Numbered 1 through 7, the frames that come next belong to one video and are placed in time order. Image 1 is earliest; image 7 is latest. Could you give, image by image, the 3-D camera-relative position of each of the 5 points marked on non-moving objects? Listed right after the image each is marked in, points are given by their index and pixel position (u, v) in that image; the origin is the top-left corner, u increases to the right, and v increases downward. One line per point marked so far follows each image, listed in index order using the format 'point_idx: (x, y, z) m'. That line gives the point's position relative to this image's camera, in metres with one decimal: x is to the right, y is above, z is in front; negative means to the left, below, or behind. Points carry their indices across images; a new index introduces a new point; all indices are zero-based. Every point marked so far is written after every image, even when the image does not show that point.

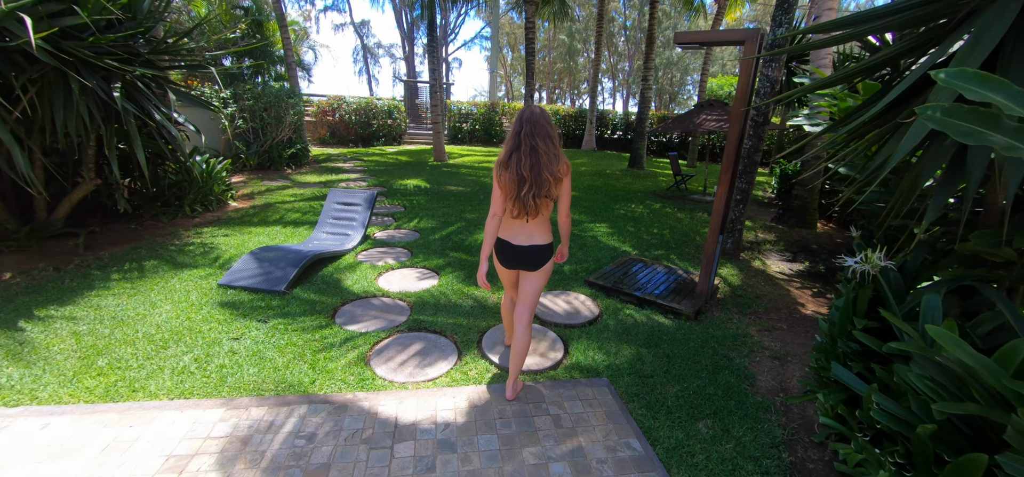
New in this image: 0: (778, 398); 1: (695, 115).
0: (+1.5, -0.9, +2.2) m
1: (+3.6, +2.4, +7.6) m
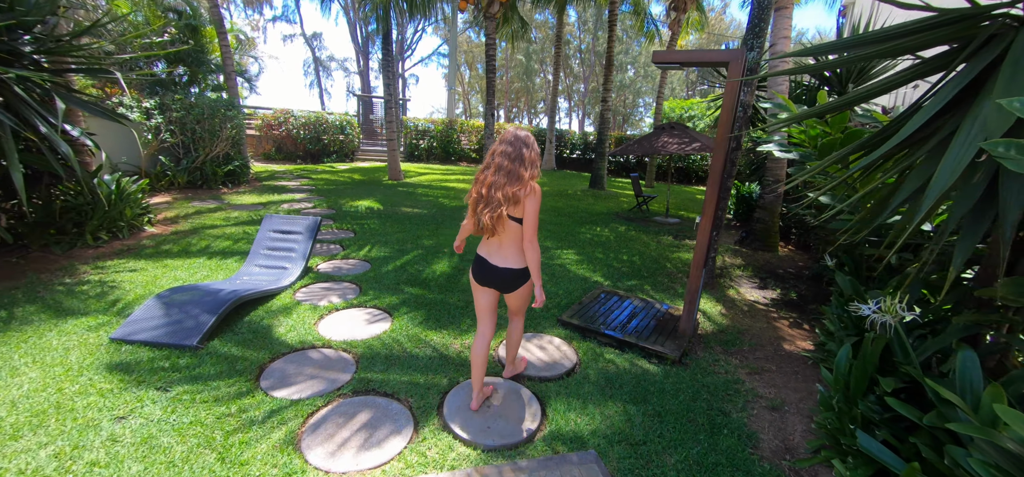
0: (+1.4, -1.1, +1.9) m
1: (+2.8, +2.0, +7.6) m
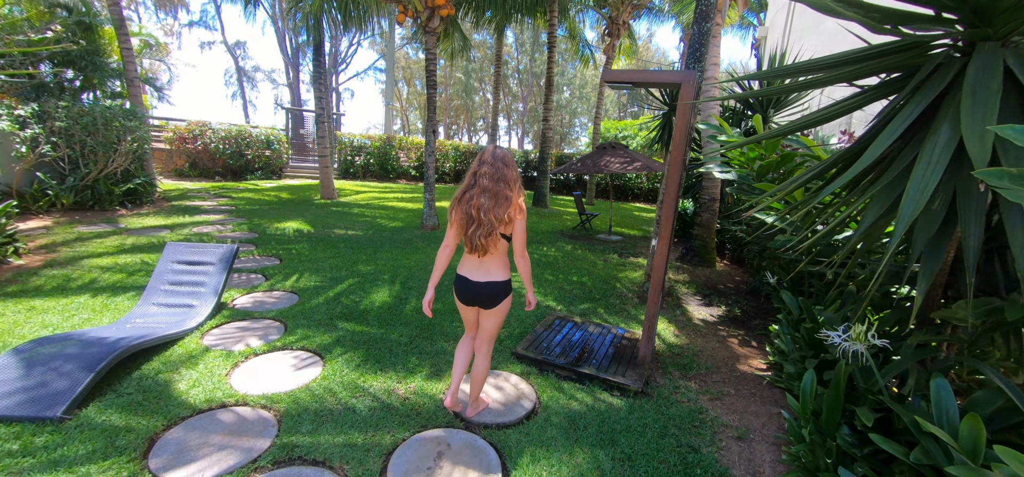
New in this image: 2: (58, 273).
0: (+1.2, -1.2, +1.8) m
1: (+1.7, +1.7, +7.8) m
2: (-5.3, -0.4, +4.5) m
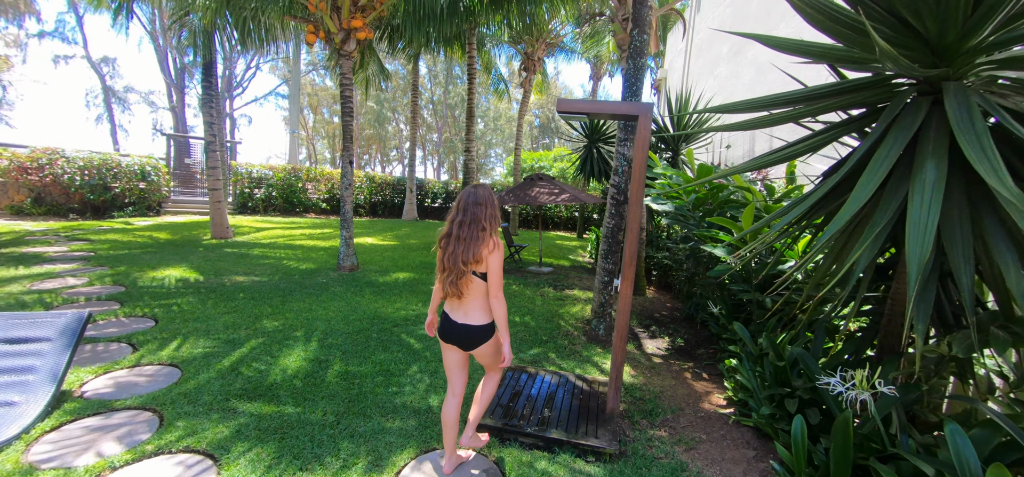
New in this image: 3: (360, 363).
0: (+1.1, -1.4, +1.6) m
1: (+0.3, +1.0, +7.8) m
2: (-5.8, -1.0, +3.0) m
3: (-1.3, -1.0, +3.2) m
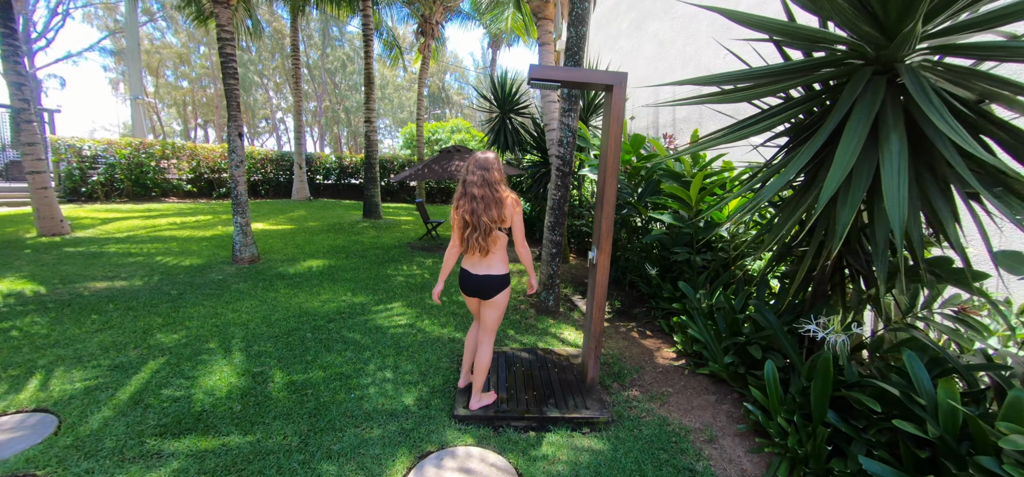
0: (+1.2, -1.3, +1.9) m
1: (-1.2, +1.5, +7.5) m
2: (-5.9, -1.3, +1.5) m
3: (-1.5, -0.9, +2.7) m
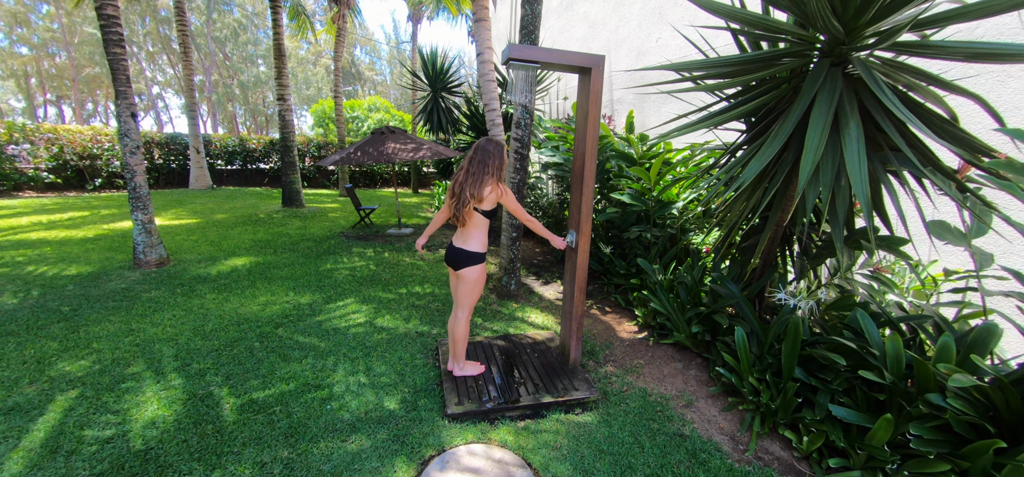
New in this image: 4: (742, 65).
0: (+1.2, -1.2, +2.1) m
1: (-2.2, +1.7, +7.0) m
2: (-5.7, -1.6, +0.5) m
3: (-1.6, -0.9, +2.4) m
4: (+1.2, +0.9, +2.0) m
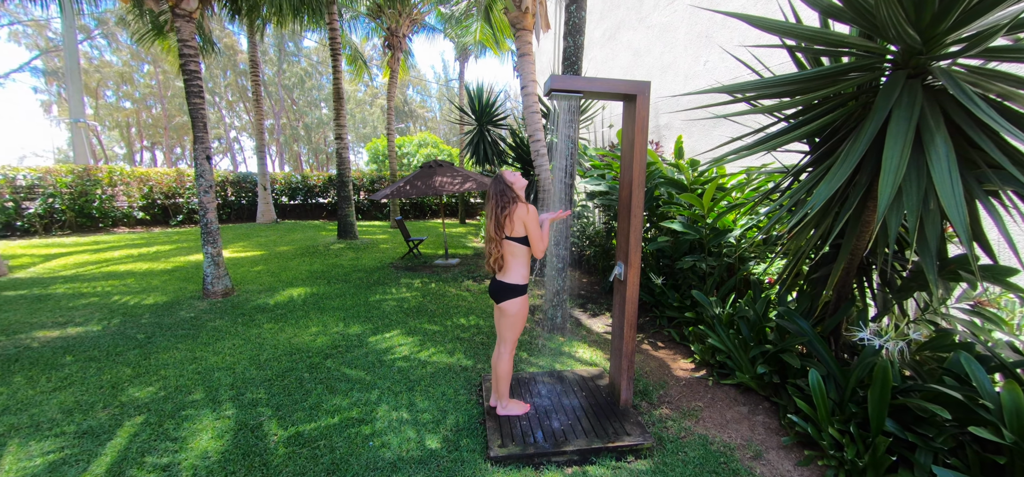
0: (+1.4, -1.3, +1.8) m
1: (-1.5, +1.1, +7.3) m
2: (-5.6, -1.7, +0.9) m
3: (-1.3, -1.1, +2.5) m
4: (+1.4, +0.8, +1.9) m
